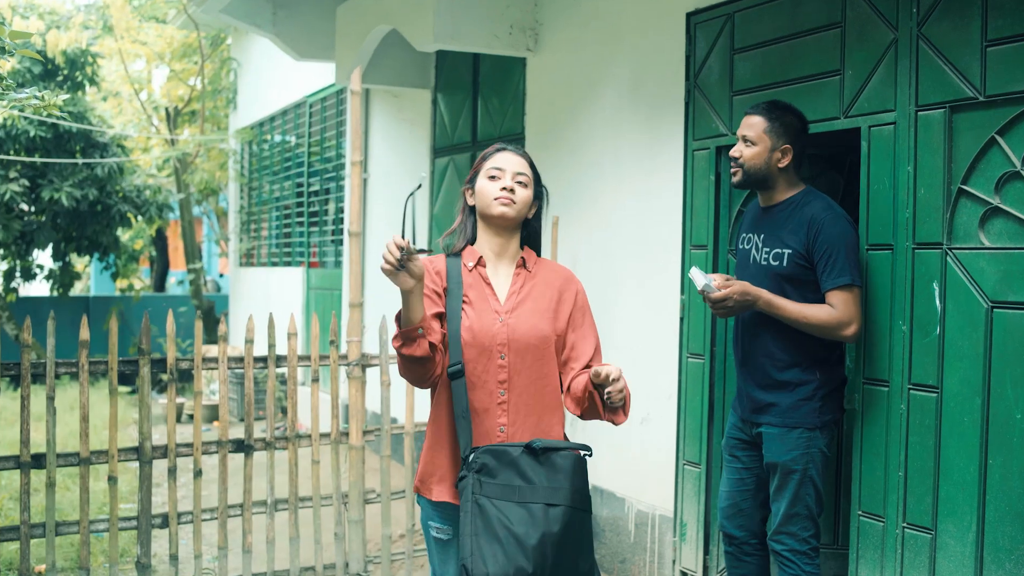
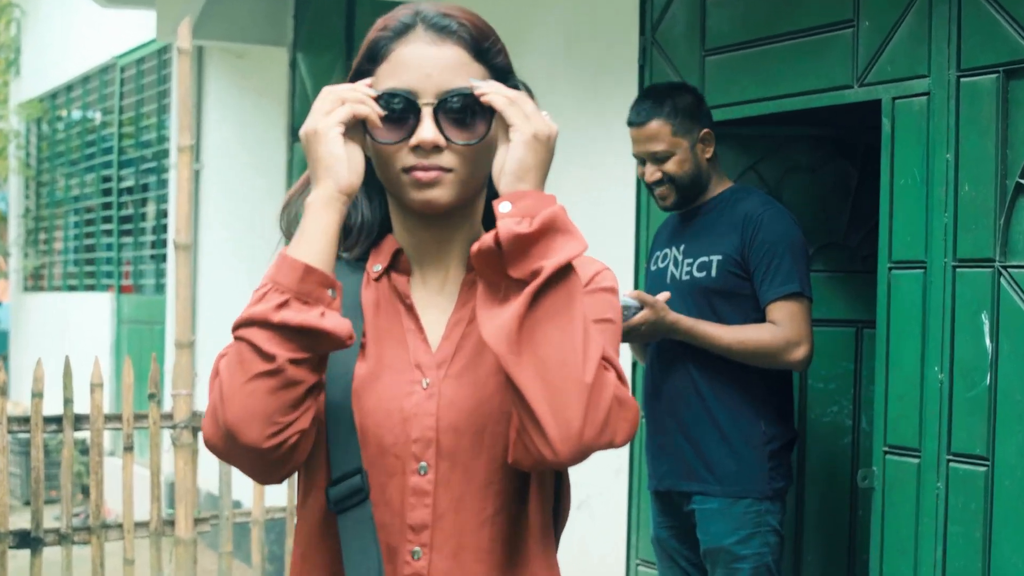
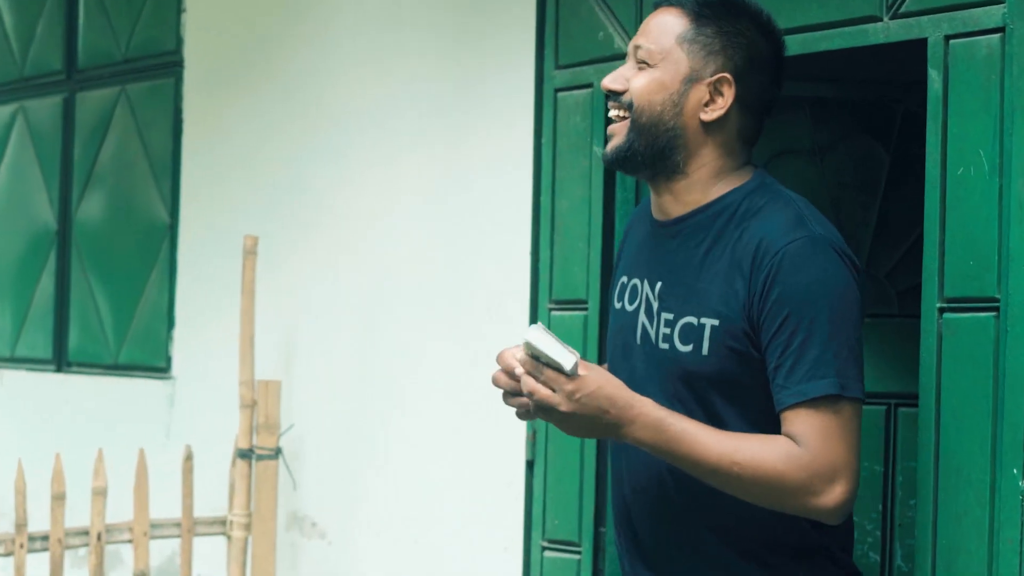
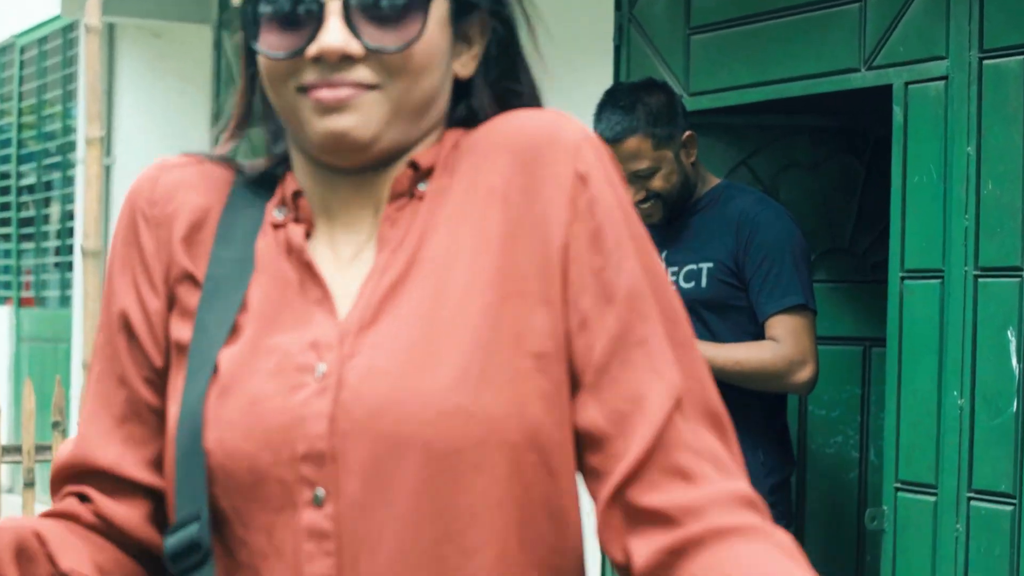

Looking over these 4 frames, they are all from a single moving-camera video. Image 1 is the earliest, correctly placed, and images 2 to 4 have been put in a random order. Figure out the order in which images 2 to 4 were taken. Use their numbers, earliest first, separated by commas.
2, 4, 3
